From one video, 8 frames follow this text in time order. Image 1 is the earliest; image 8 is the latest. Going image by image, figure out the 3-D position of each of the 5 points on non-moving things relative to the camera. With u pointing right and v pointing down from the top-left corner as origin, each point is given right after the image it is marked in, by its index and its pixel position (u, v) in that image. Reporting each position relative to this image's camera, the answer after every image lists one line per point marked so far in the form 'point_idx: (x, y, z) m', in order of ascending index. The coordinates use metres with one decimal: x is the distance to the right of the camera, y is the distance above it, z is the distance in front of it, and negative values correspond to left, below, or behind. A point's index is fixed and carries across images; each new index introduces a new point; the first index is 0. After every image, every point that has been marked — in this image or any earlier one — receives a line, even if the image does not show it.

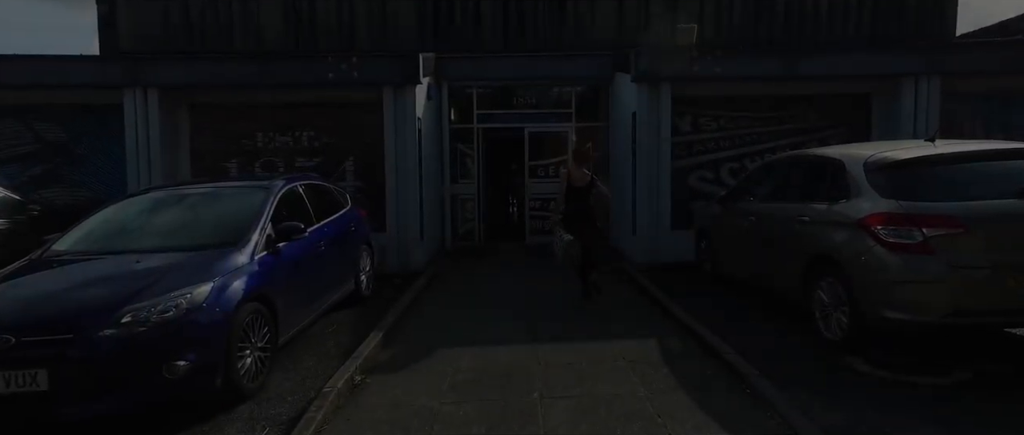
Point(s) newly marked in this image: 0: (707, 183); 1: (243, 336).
0: (+3.3, +0.6, +9.9) m
1: (-2.0, -0.9, +4.2) m
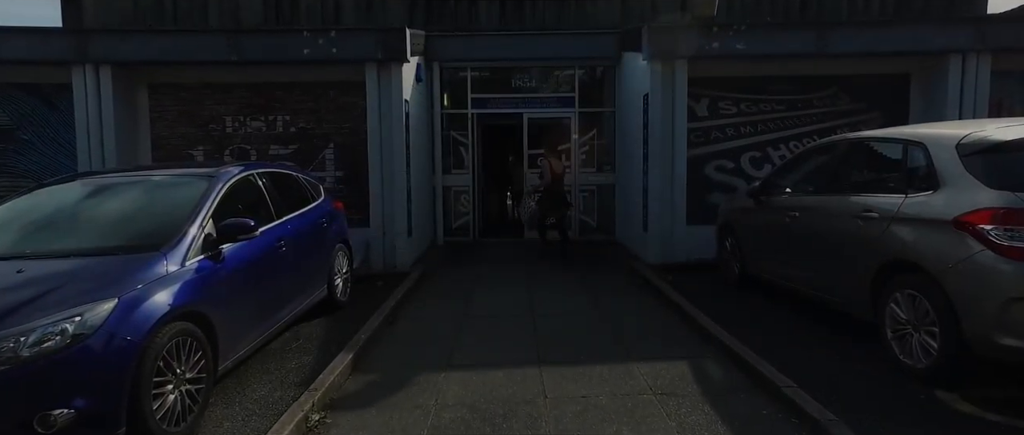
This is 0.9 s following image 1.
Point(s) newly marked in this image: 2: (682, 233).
0: (+3.3, +0.7, +8.9) m
1: (-2.0, -0.8, +3.3) m
2: (+2.5, -0.2, +8.7) m
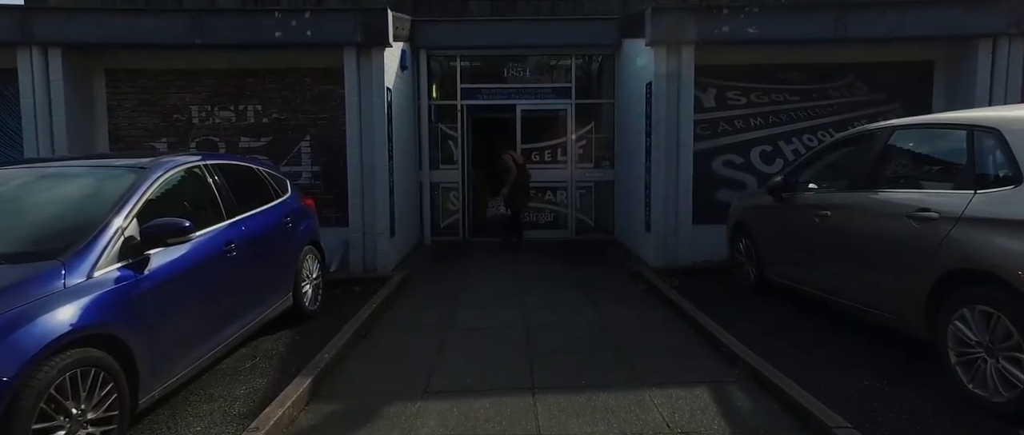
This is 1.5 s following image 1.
0: (+3.2, +0.7, +8.3) m
1: (-2.0, -0.8, +2.6) m
2: (+2.4, -0.2, +8.0) m
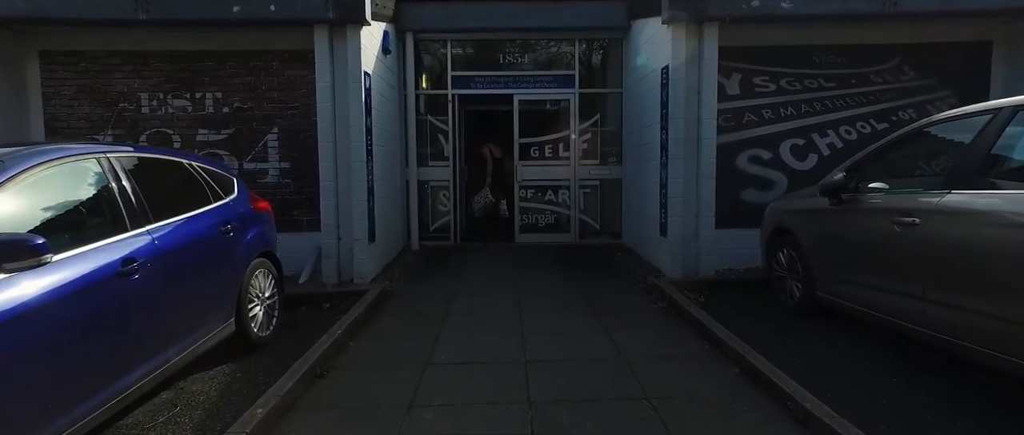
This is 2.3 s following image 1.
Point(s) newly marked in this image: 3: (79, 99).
0: (+3.1, +0.6, +7.3) m
1: (-2.0, -0.9, +1.5) m
2: (+2.4, -0.3, +7.0) m
3: (-5.3, +1.5, +7.2) m
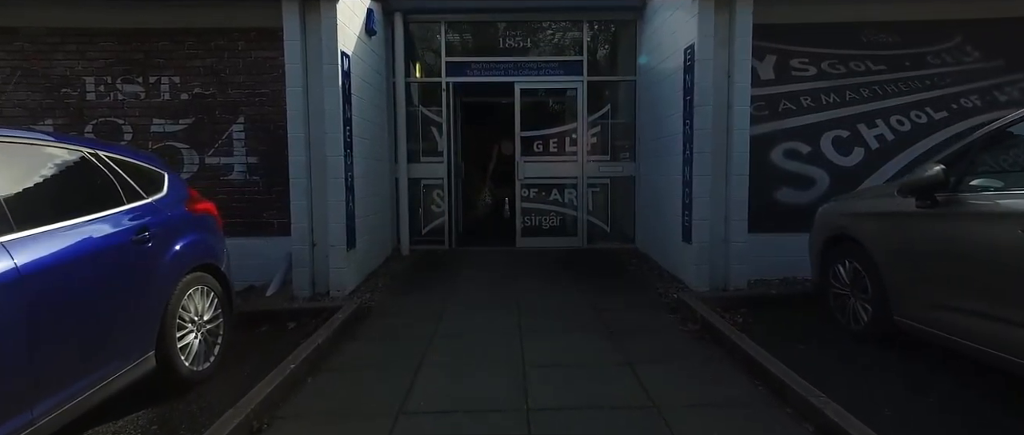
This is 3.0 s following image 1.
0: (+3.1, +0.6, +6.3) m
1: (-2.1, -0.9, +0.6) m
2: (+2.4, -0.3, +6.0) m
3: (-5.3, +1.4, +6.3) m
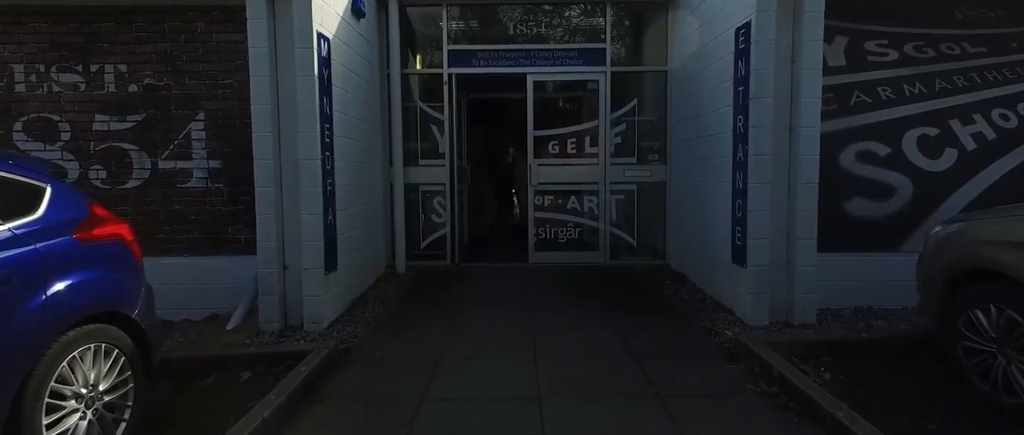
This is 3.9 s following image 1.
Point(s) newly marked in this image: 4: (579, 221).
0: (+3.3, +0.5, +5.1) m
1: (-2.0, -1.1, -0.5) m
2: (+2.5, -0.4, +4.9) m
3: (-5.2, +1.3, +5.2) m
4: (+0.9, 0.0, +7.9) m
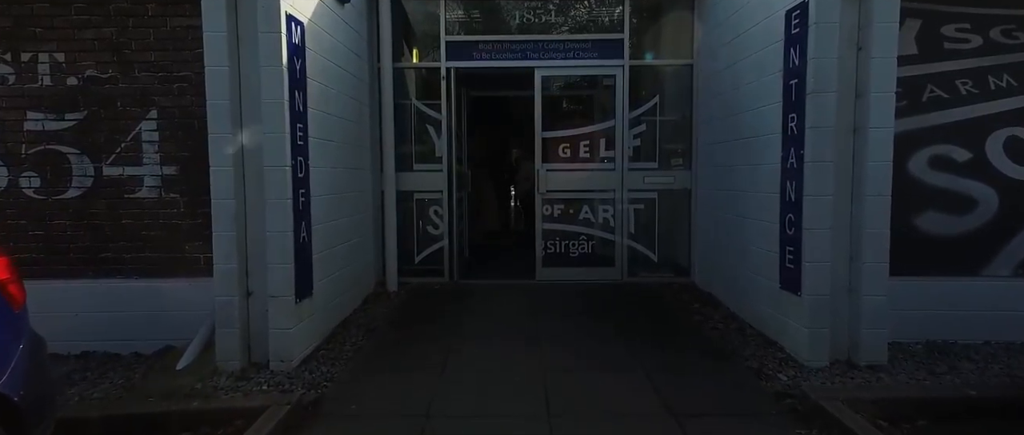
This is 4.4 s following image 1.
0: (+3.3, +0.3, +4.3) m
1: (-2.0, -1.2, -1.3) m
2: (+2.5, -0.6, +4.0) m
3: (-5.2, +1.2, +4.4) m
4: (+1.0, -0.2, +7.1) m
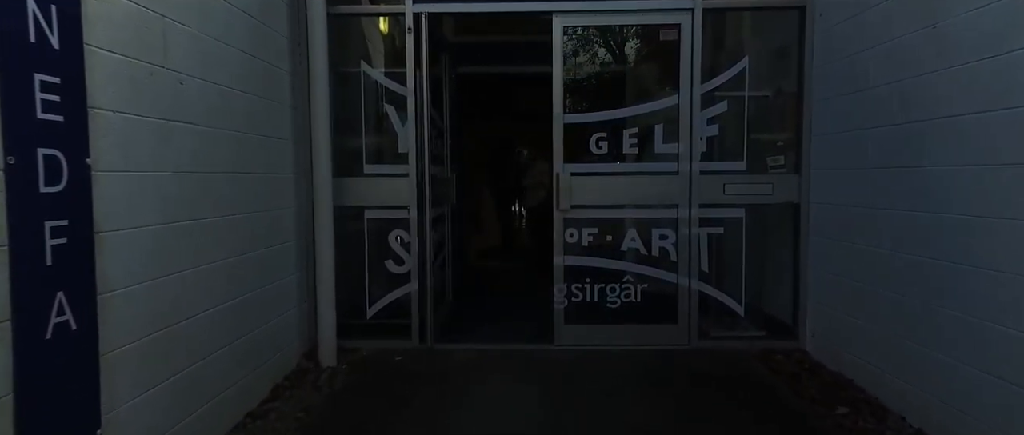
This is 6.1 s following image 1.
0: (+3.4, +0.1, +1.8) m
1: (-2.0, -1.4, -3.8) m
2: (+2.6, -0.8, +1.5) m
3: (-5.1, +0.9, +1.9) m
4: (+1.0, -0.4, +4.6) m
